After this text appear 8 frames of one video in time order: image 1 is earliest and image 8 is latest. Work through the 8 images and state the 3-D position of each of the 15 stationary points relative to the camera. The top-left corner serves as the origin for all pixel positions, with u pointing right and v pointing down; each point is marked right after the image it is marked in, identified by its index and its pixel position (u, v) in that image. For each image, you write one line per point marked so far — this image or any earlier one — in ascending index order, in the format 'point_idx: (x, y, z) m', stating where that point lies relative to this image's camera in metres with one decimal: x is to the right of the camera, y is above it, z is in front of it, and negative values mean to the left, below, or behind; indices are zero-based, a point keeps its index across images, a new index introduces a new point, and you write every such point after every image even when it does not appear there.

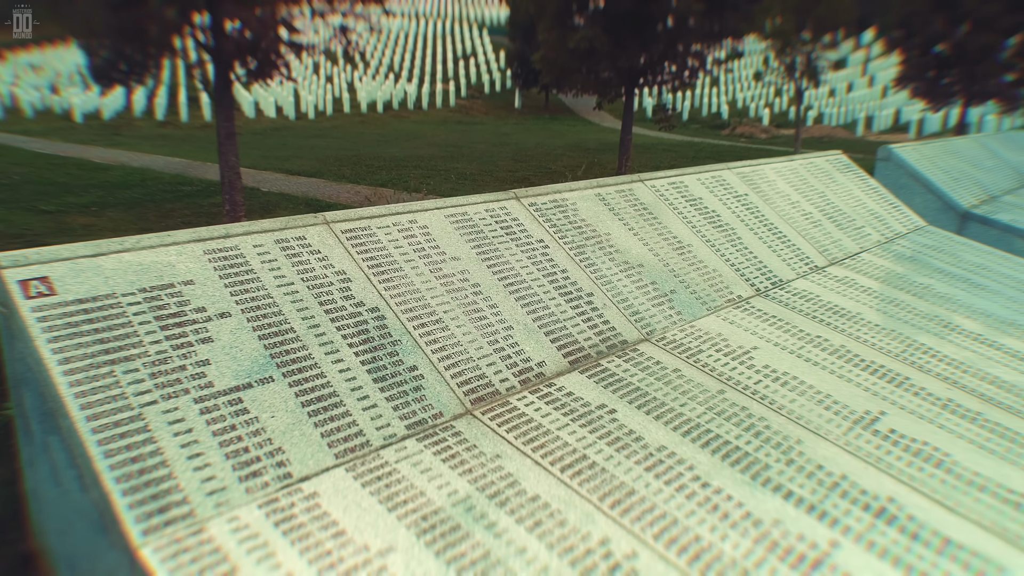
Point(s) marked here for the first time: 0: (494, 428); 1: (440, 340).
0: (-0.1, -0.4, +2.5) m
1: (-0.3, -0.2, +2.8) m
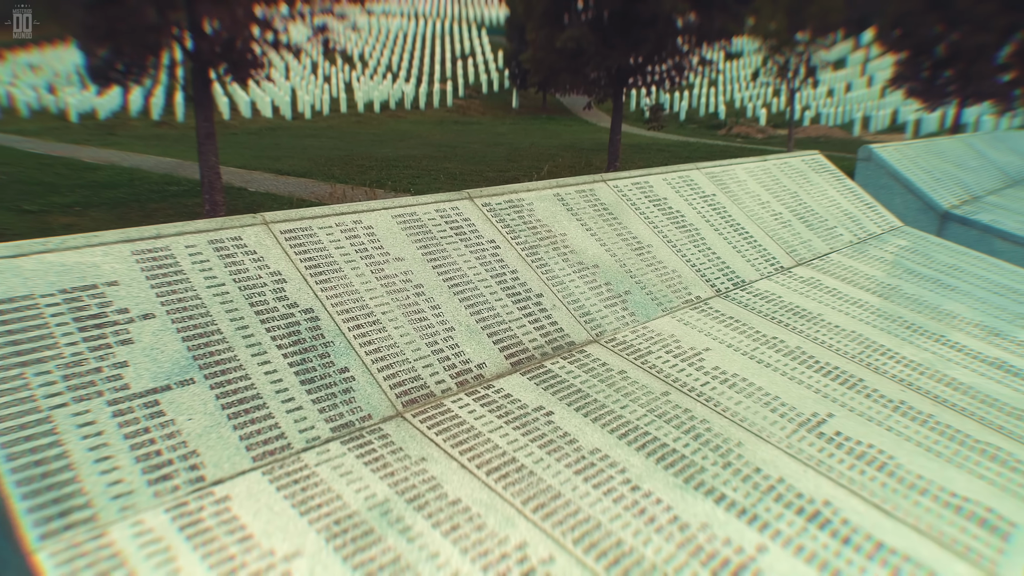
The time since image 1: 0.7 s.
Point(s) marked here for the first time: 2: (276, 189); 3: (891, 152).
0: (-0.3, -0.4, +2.5) m
1: (-0.5, -0.2, +2.7) m
2: (-3.6, +1.5, +12.0) m
3: (+3.9, +1.4, +8.2) m
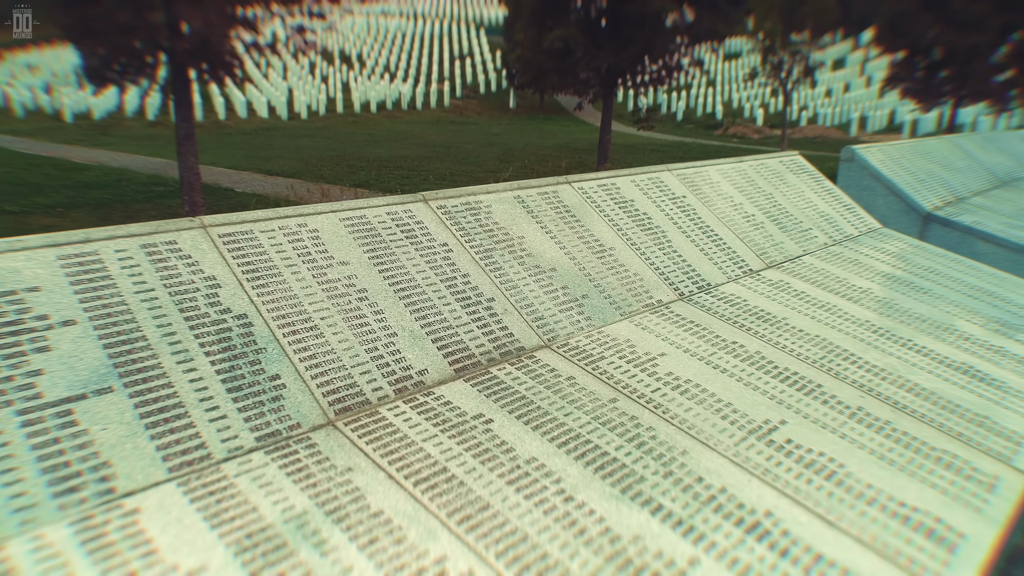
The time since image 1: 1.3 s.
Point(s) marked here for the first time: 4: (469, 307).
0: (-0.5, -0.5, +2.4) m
1: (-0.7, -0.2, +2.7) m
2: (-3.7, +1.5, +11.9) m
3: (+3.7, +1.4, +8.2) m
4: (-0.2, -0.1, +3.2) m
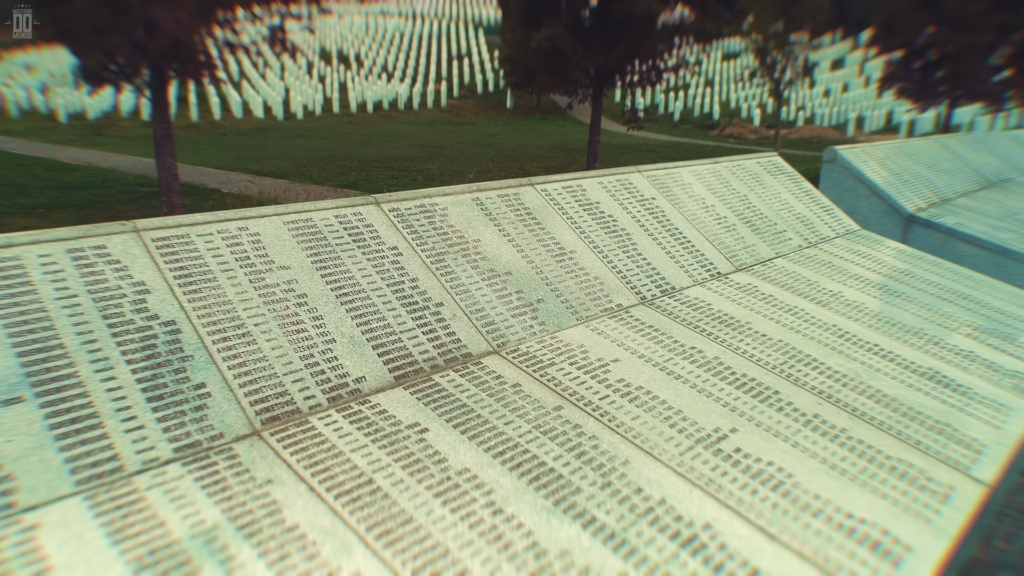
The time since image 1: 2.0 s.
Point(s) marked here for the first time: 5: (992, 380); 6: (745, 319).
0: (-0.7, -0.5, +2.4) m
1: (-0.9, -0.2, +2.6) m
2: (-3.9, +1.5, +11.9) m
3: (+3.5, +1.4, +8.1) m
4: (-0.4, -0.1, +3.2) m
5: (+2.4, -0.5, +4.0) m
6: (+1.2, -0.2, +4.1) m
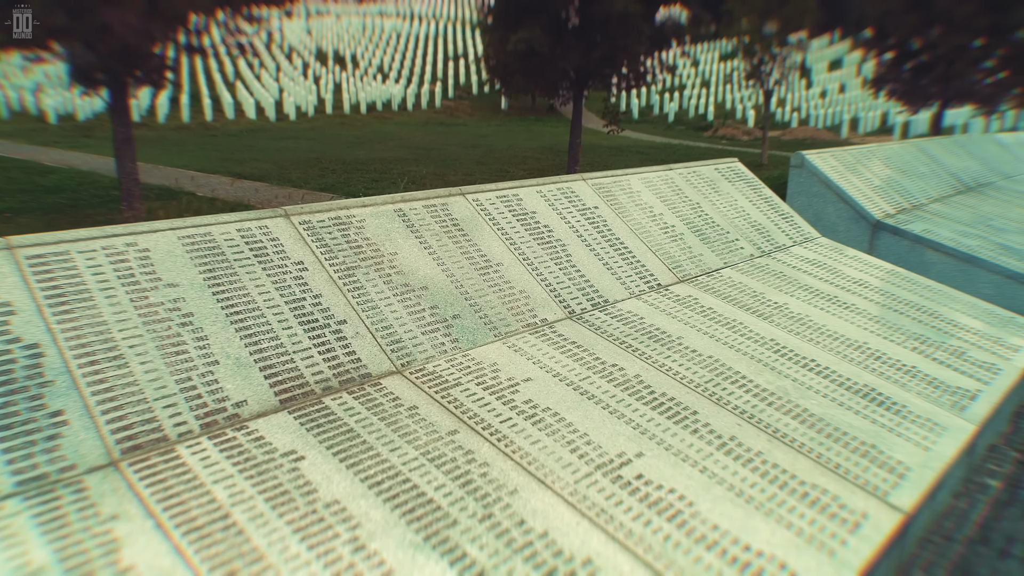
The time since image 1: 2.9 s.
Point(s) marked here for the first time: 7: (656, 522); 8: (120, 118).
0: (-1.1, -0.6, +2.2) m
1: (-1.3, -0.3, +2.5) m
2: (-4.3, +1.4, +11.8) m
3: (+3.2, +1.3, +8.0) m
4: (-0.8, -0.2, +3.0) m
5: (+2.0, -0.5, +3.9) m
6: (+0.8, -0.2, +3.9) m
7: (+0.5, -0.7, +2.6) m
8: (-3.8, +1.7, +7.7) m
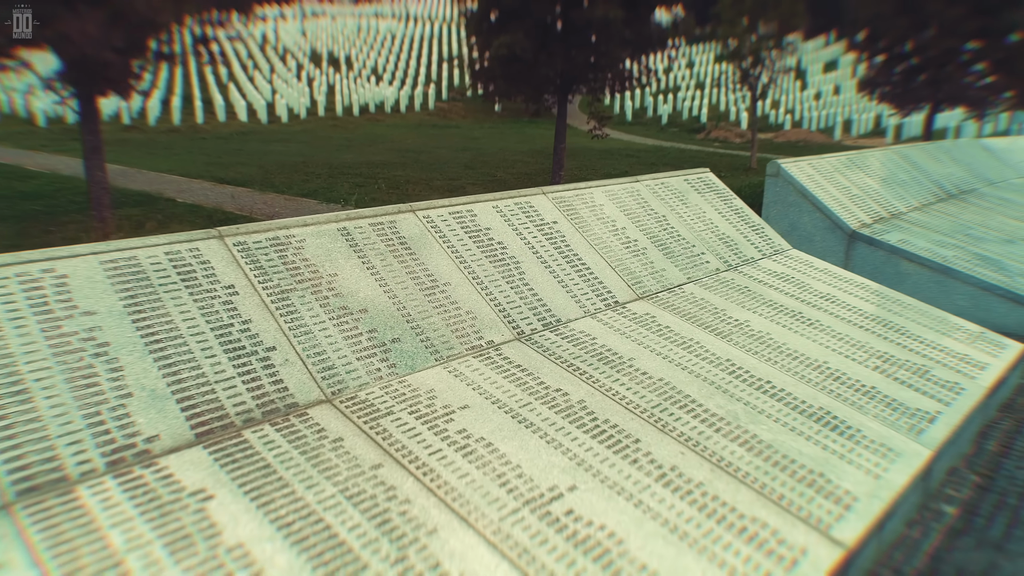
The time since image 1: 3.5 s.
0: (-1.3, -0.6, +2.1) m
1: (-1.5, -0.4, +2.4) m
2: (-4.5, +1.3, +11.7) m
3: (+2.9, +1.2, +7.9) m
4: (-1.0, -0.3, +3.0) m
5: (+1.8, -0.6, +3.8) m
6: (+0.6, -0.3, +3.9) m
7: (+0.2, -0.8, +2.5) m
8: (-4.1, +1.6, +7.6) m
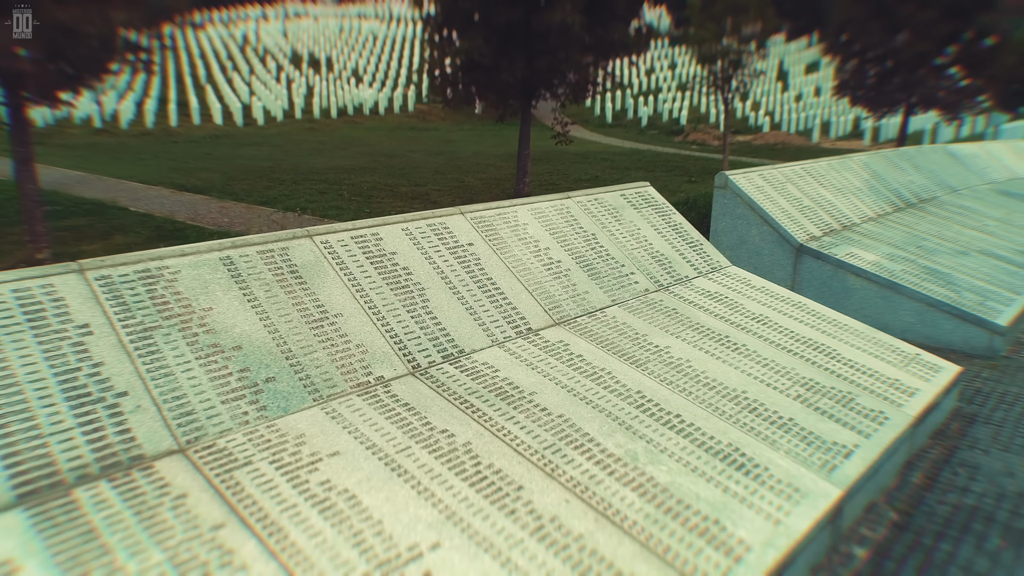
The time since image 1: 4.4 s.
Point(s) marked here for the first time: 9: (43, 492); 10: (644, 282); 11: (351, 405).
0: (-1.8, -0.8, +1.9) m
1: (-2.0, -0.5, +2.2) m
2: (-5.1, +1.1, +11.4) m
3: (+2.4, +1.1, +7.7) m
4: (-1.5, -0.4, +2.7) m
5: (+1.3, -0.8, +3.6) m
6: (+0.1, -0.5, +3.7) m
7: (-0.3, -1.0, +2.3) m
8: (-4.6, +1.4, +7.4) m
9: (-1.5, -0.6, +2.5) m
10: (+0.9, 0.0, +5.1) m
11: (-0.7, -0.5, +3.3) m
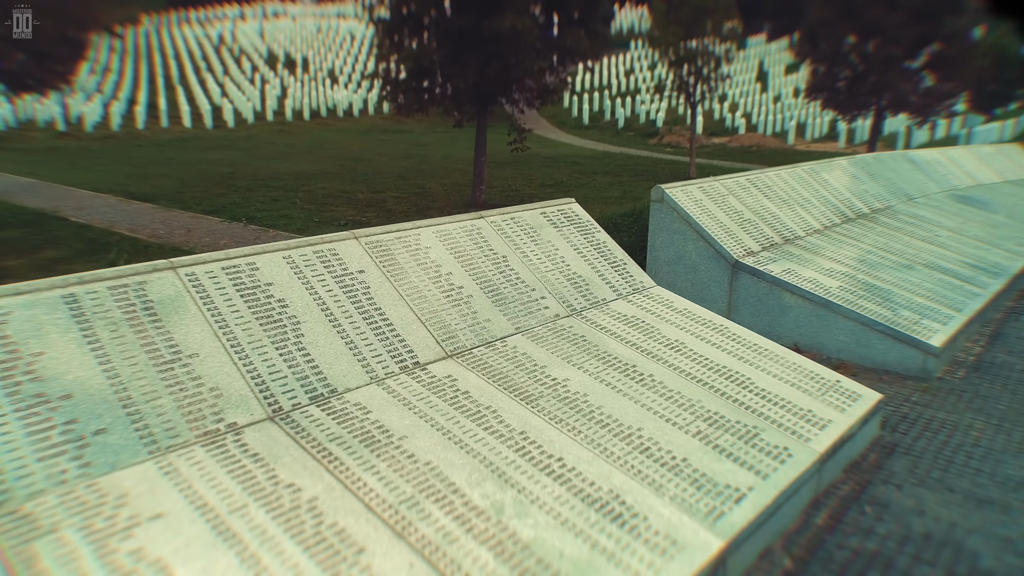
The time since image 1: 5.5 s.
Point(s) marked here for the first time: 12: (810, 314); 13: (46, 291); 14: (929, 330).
0: (-2.3, -1.0, +1.7) m
1: (-2.5, -0.7, +1.9) m
2: (-5.8, +1.0, +11.1) m
3: (+1.7, +0.9, +7.5) m
4: (-2.0, -0.6, +2.5) m
5: (+0.7, -0.9, +3.4) m
6: (-0.5, -0.6, +3.4) m
7: (-0.8, -1.2, +2.0) m
8: (-5.3, +1.2, +7.1) m
9: (-2.0, -0.8, +2.2) m
10: (+0.3, -0.1, +4.9) m
11: (-1.2, -0.6, +3.0) m
12: (+2.4, -0.2, +6.3) m
13: (-1.9, 0.0, +3.3) m
14: (+3.2, -0.3, +6.1) m
